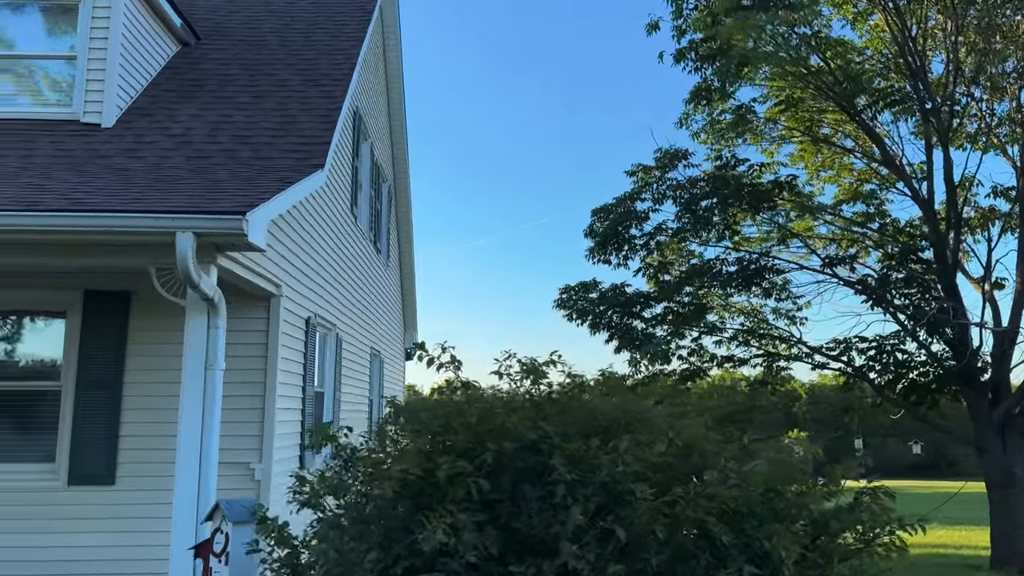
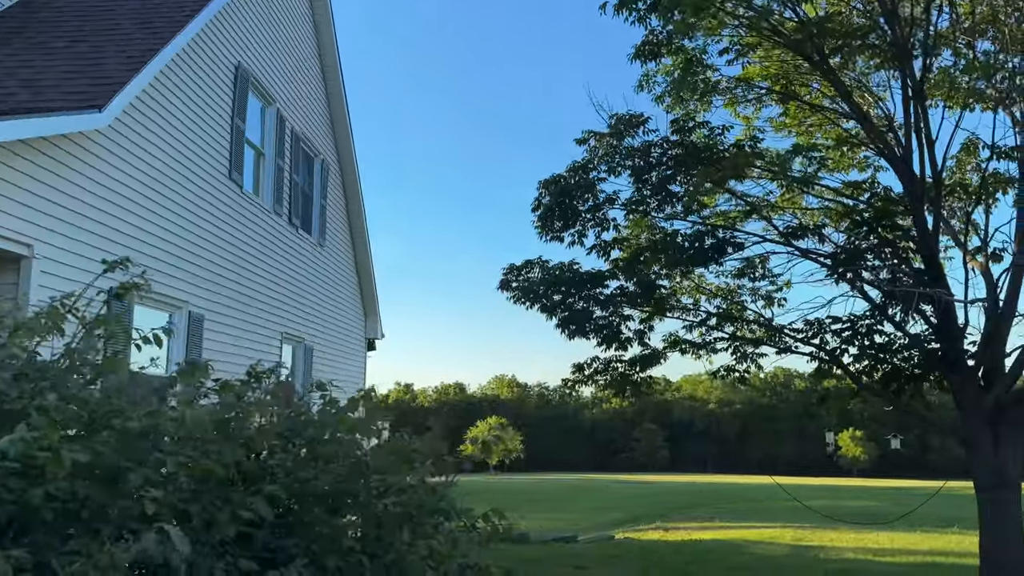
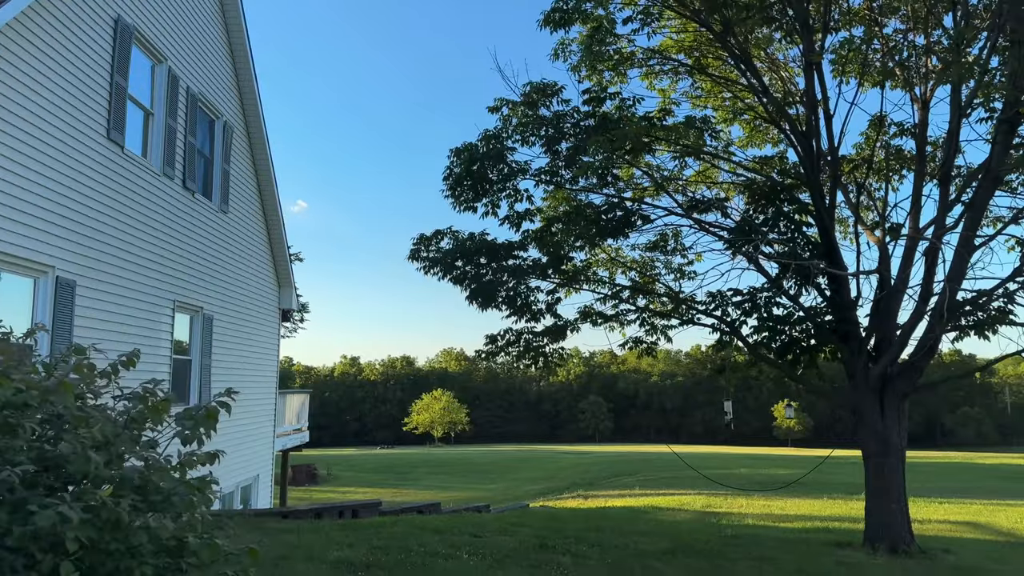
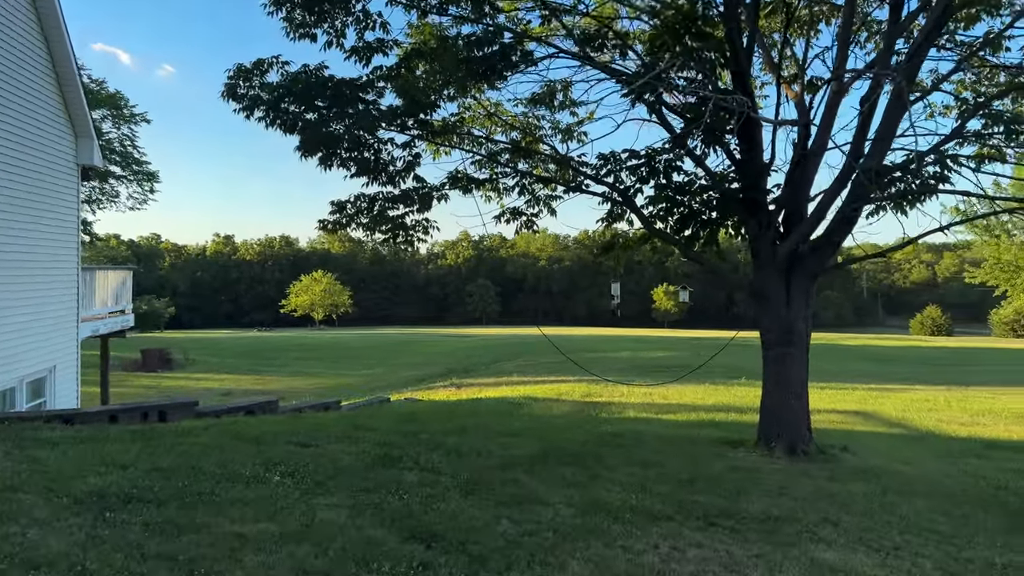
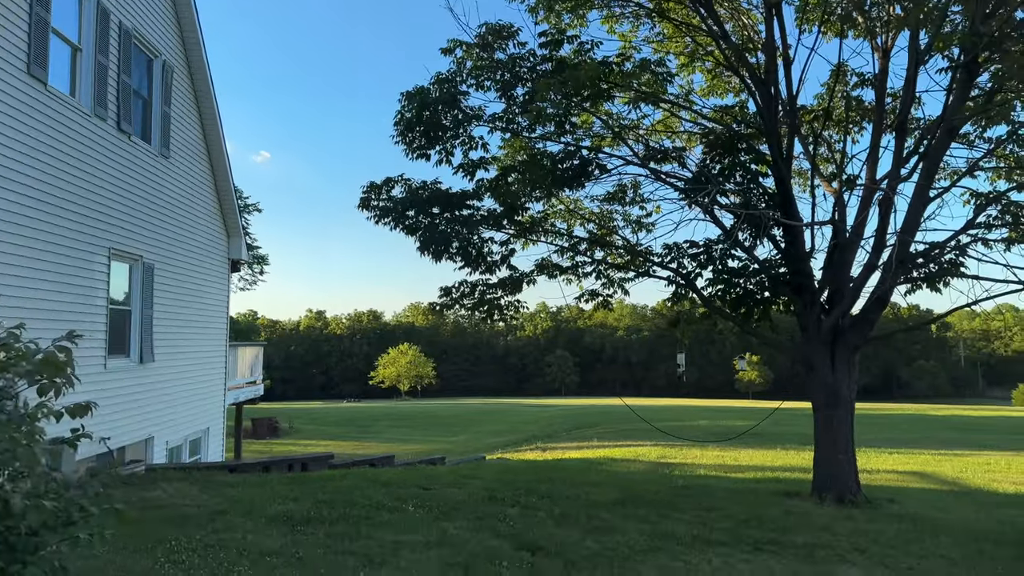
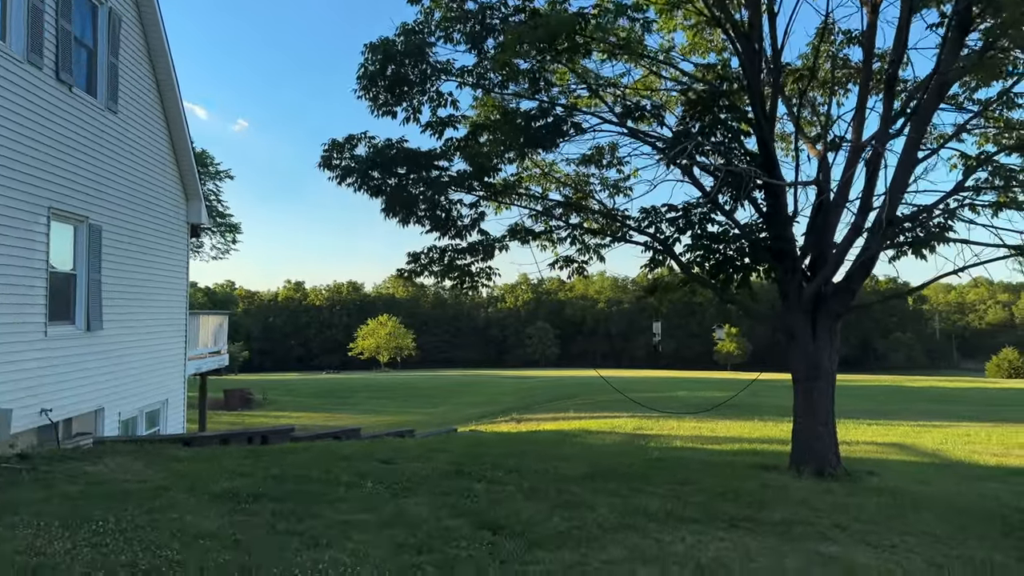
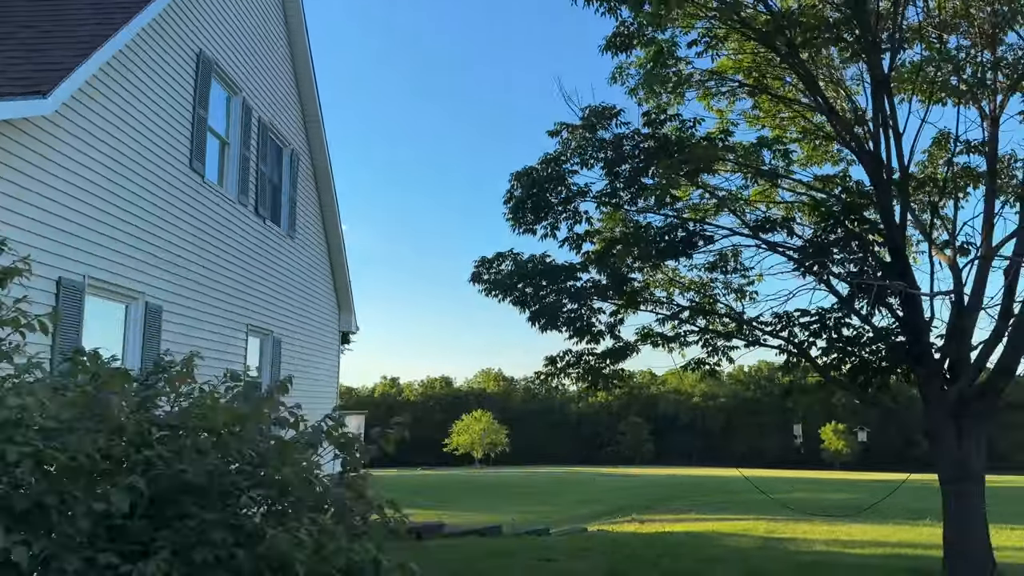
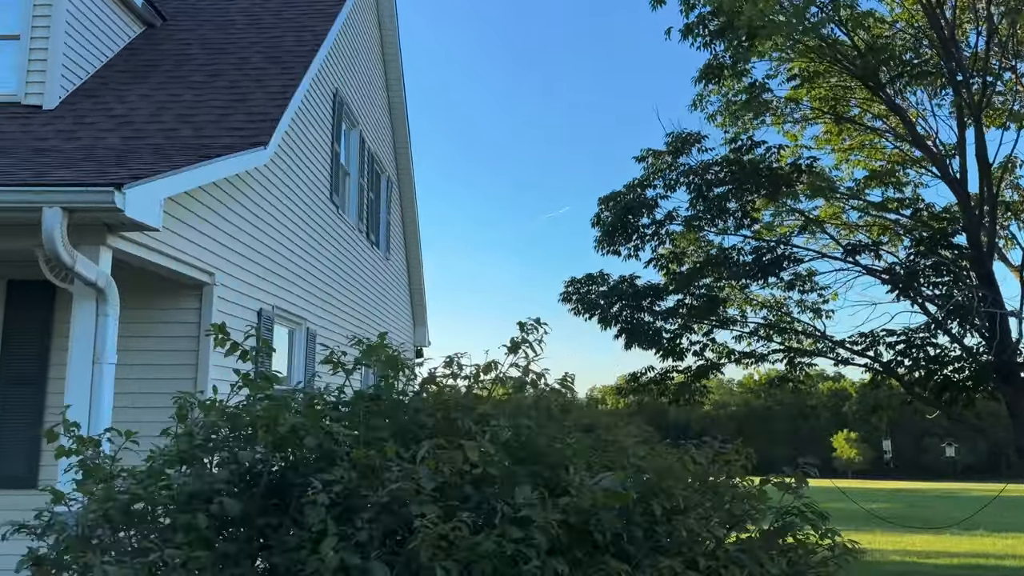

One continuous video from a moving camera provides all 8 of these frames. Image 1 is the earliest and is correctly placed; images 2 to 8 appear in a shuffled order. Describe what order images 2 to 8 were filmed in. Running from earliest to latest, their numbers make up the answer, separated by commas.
8, 2, 7, 3, 5, 6, 4
